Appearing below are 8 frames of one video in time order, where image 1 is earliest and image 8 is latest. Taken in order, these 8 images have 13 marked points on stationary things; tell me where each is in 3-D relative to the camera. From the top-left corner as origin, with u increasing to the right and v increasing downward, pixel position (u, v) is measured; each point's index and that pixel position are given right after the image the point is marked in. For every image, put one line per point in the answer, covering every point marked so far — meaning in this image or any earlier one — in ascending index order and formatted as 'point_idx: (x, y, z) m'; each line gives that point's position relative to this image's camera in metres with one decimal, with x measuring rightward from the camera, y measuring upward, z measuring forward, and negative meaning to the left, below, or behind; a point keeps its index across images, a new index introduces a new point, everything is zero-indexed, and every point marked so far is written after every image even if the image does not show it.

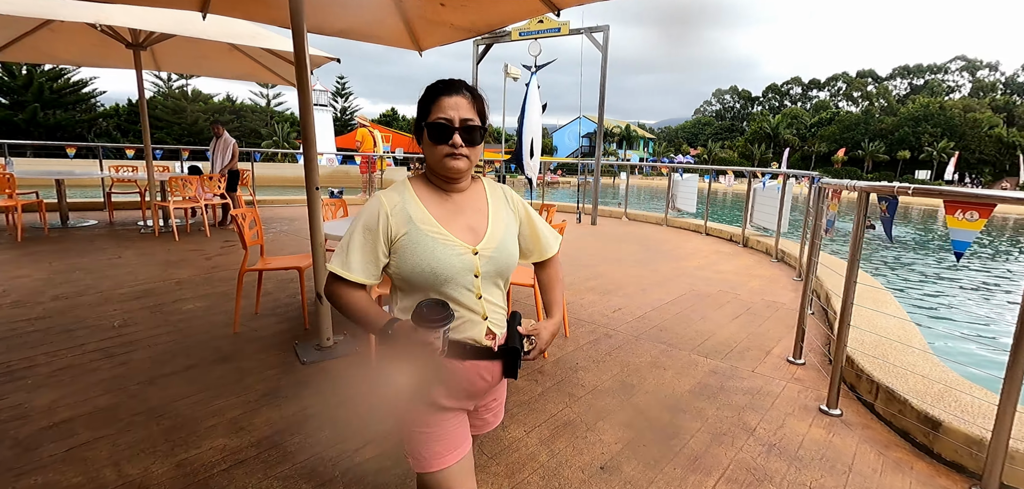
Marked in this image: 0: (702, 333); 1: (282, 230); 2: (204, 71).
0: (+1.2, -0.6, +3.0) m
1: (-3.0, +0.2, +6.2) m
2: (-4.6, +2.6, +6.9) m
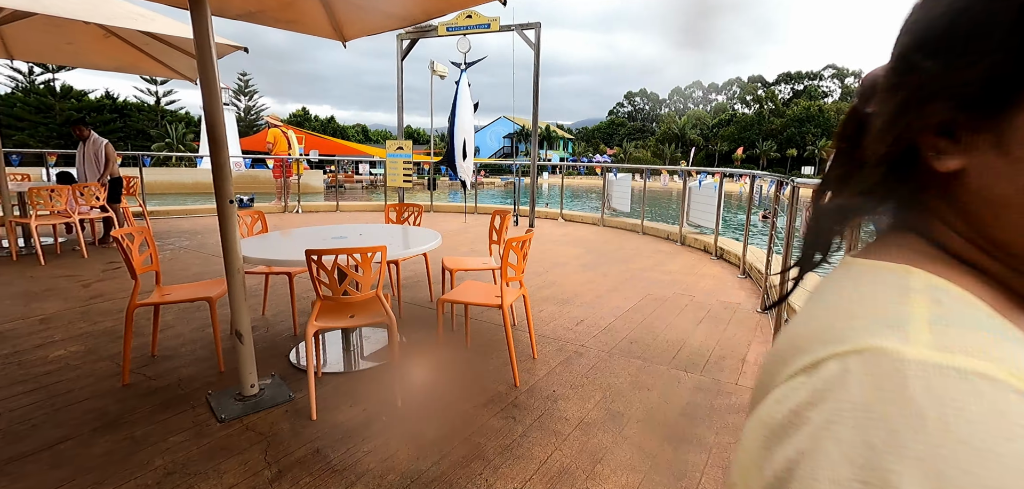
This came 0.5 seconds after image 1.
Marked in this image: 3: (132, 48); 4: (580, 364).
0: (+1.0, -0.6, +2.9) m
1: (-3.7, 0.0, +5.3) m
2: (-5.5, +2.3, +5.8) m
3: (-4.5, +2.3, +5.5) m
4: (+0.4, -0.7, +2.6) m
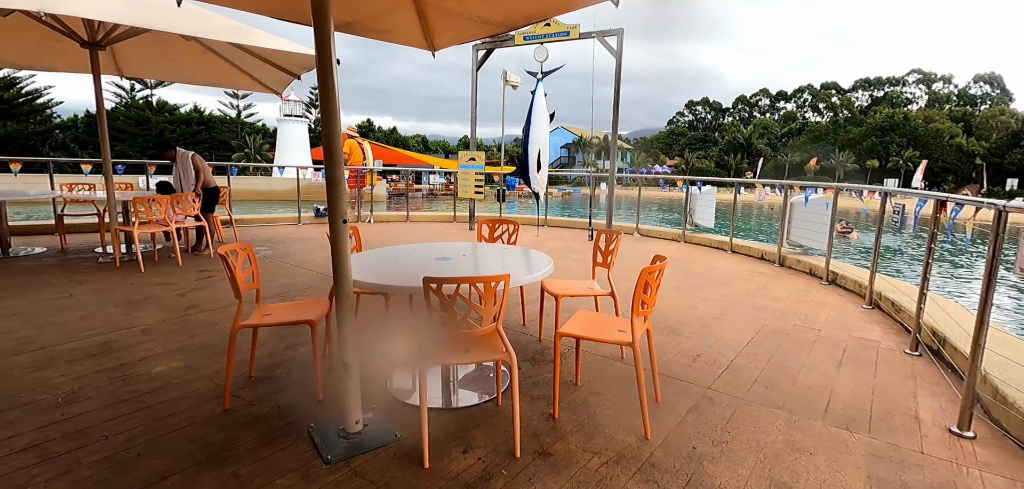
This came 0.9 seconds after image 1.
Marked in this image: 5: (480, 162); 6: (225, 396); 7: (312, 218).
0: (+1.6, -0.8, +2.5) m
1: (-2.8, -0.1, +5.4) m
2: (-4.4, +2.2, +6.1) m
3: (-3.5, +2.2, +5.7) m
4: (+1.0, -0.8, +2.2) m
5: (-0.5, +1.3, +7.5) m
6: (-1.3, -0.7, +2.1) m
7: (-3.4, +0.4, +7.9) m
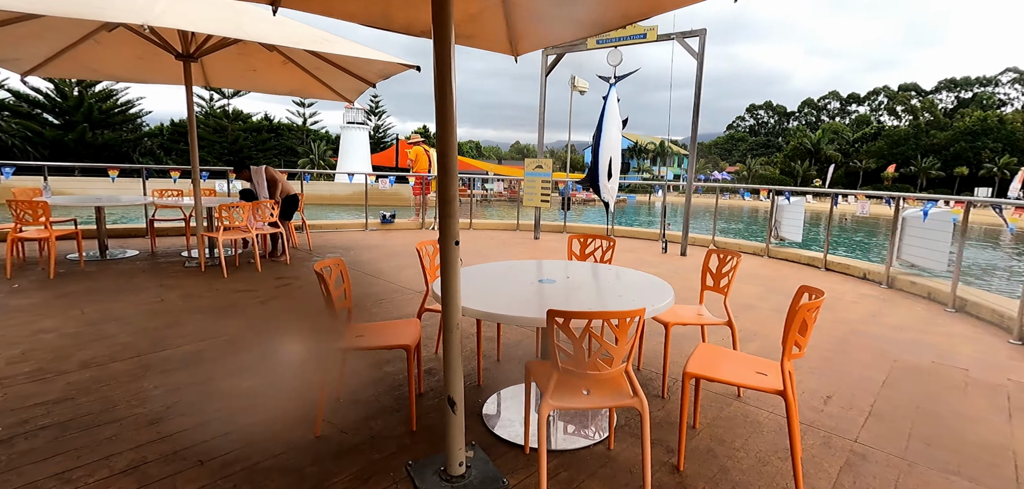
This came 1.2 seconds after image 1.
0: (+2.1, -0.9, +2.0) m
1: (-2.0, -0.2, +5.4) m
2: (-3.5, +2.2, +6.3) m
3: (-2.6, +2.2, +5.8) m
4: (+1.4, -0.9, +1.8) m
5: (+0.6, +1.2, +7.3) m
6: (-0.8, -0.8, +2.0) m
7: (-2.3, +0.3, +8.0) m
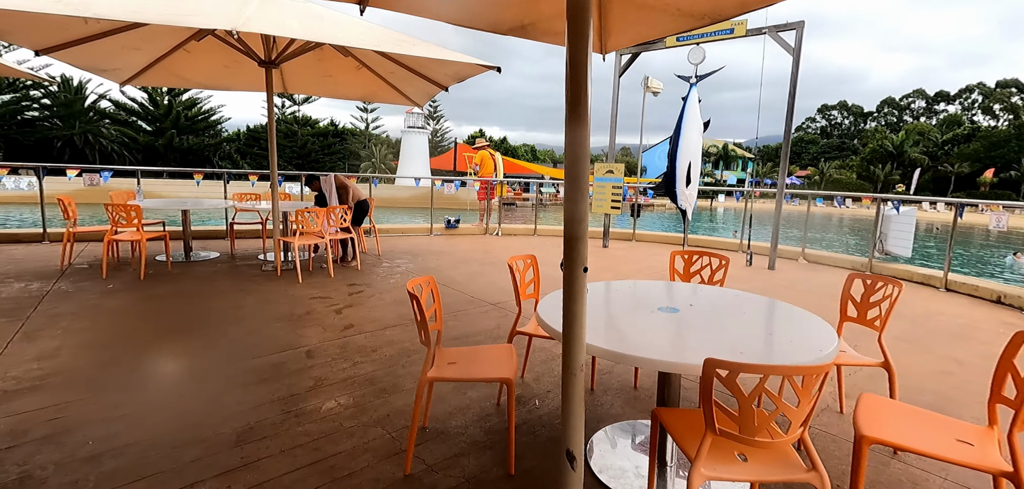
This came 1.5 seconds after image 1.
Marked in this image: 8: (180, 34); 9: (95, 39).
0: (+2.5, -1.0, +1.5) m
1: (-1.2, -0.3, +5.3) m
2: (-2.5, +2.1, +6.4) m
3: (-1.7, +2.1, +5.8) m
4: (+1.8, -1.0, +1.4) m
5: (+1.6, +1.0, +7.0) m
6: (-0.4, -0.8, +1.8) m
7: (-1.2, +0.3, +7.9) m
8: (-3.3, +2.1, +4.7) m
9: (-3.8, +1.9, +4.2) m
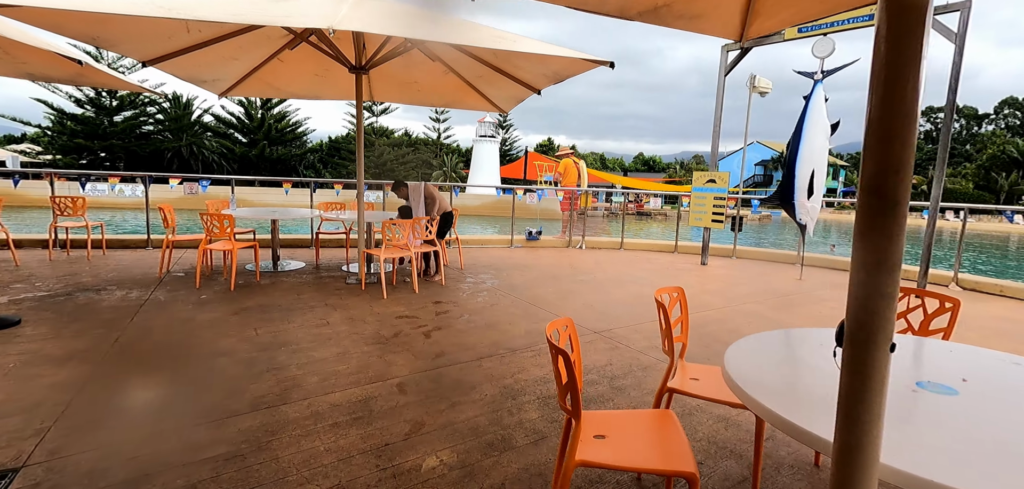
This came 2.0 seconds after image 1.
0: (+2.9, -1.2, +0.7) m
1: (-0.2, -0.4, +4.9) m
2: (-1.3, +2.0, +6.2) m
3: (-0.5, +1.9, +5.5) m
4: (+2.2, -1.2, +0.6) m
5: (+2.8, +0.8, +6.2) m
6: (+0.1, -0.9, +1.3) m
7: (+0.2, +0.1, +7.5) m
8: (-2.4, +2.0, +4.6) m
9: (-2.9, +1.8, +4.3) m
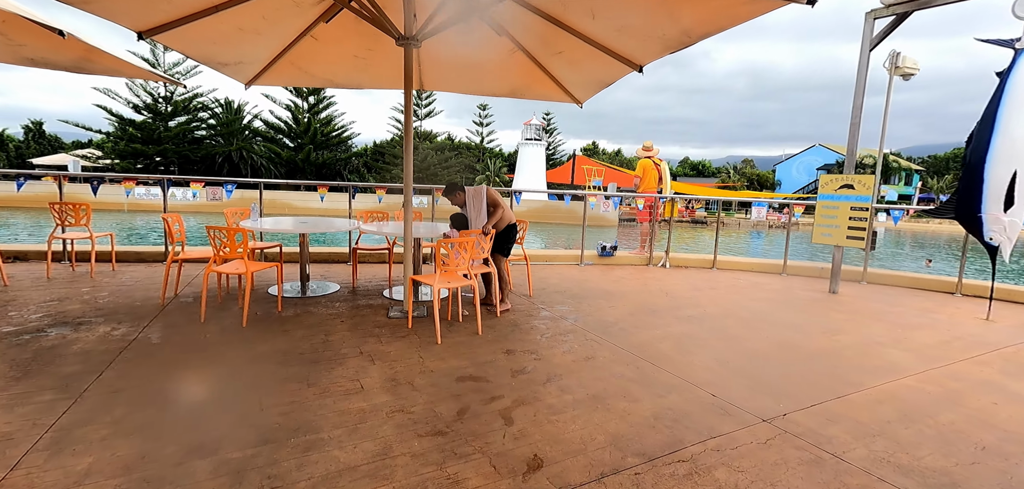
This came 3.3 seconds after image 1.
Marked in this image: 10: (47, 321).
0: (+3.3, -1.4, -0.8) m
1: (+0.5, -0.6, +3.8) m
2: (-0.4, +1.8, +5.1) m
3: (+0.3, +1.7, +4.4) m
4: (+2.6, -1.3, -0.7) m
5: (+3.7, +0.5, +4.8) m
6: (+0.5, -1.1, +0.1) m
7: (+1.1, -0.2, +6.3) m
8: (-1.6, +1.9, +3.7) m
9: (-2.2, +1.6, +3.3) m
10: (-3.3, -0.5, +3.3) m
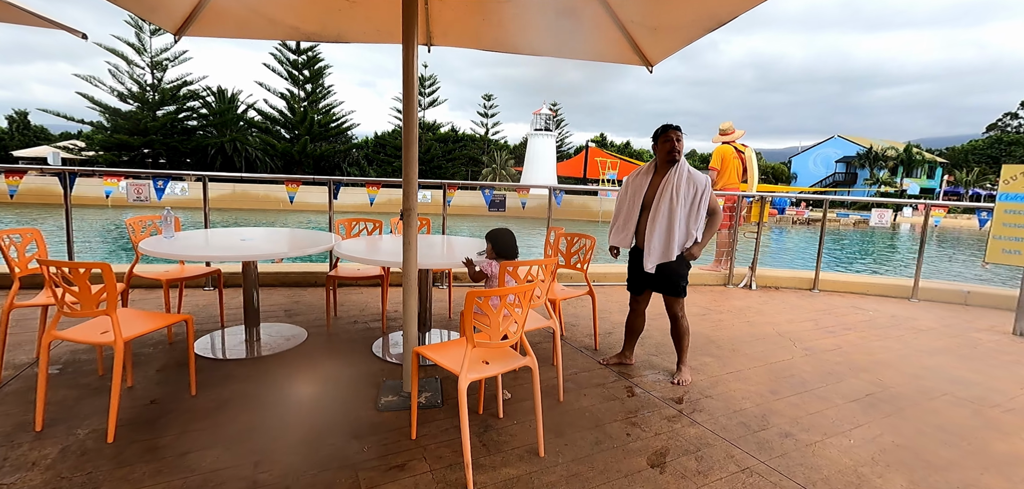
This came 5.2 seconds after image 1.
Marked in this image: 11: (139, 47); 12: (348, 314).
0: (+3.6, -1.6, -2.3) m
1: (+0.9, -0.8, +2.2) m
2: (-0.1, +1.6, +3.6) m
3: (+0.6, +1.6, +2.8) m
4: (+2.9, -1.6, -2.3) m
5: (+4.0, +0.4, +3.2) m
6: (+0.8, -1.3, -1.4) m
7: (+1.5, -0.3, +4.8) m
8: (-1.3, +1.7, +2.1) m
9: (-1.8, +1.4, +1.8) m
10: (-2.9, -0.7, +1.8) m
11: (-16.3, +8.6, +20.1) m
12: (-1.2, -0.5, +3.5) m
